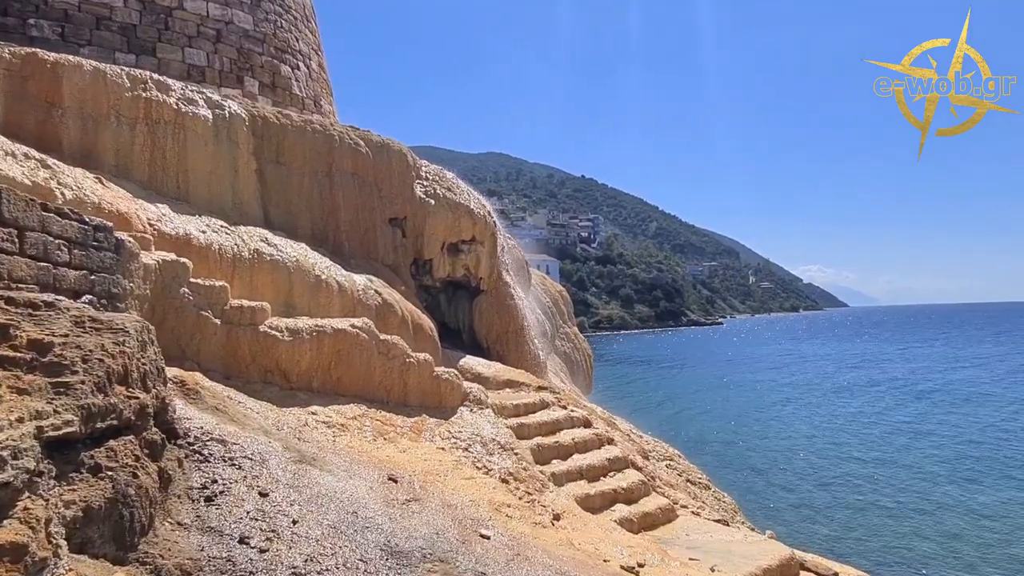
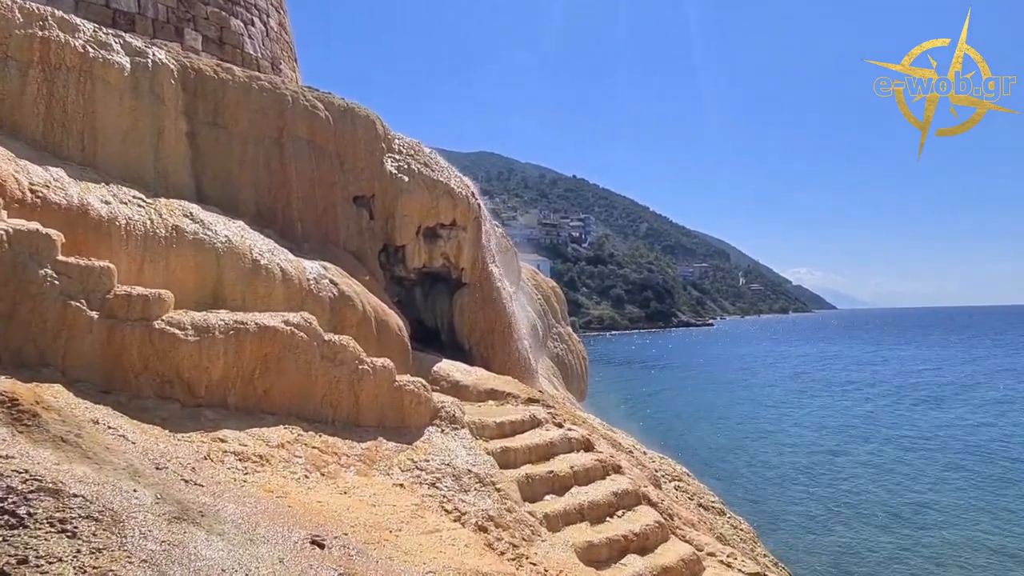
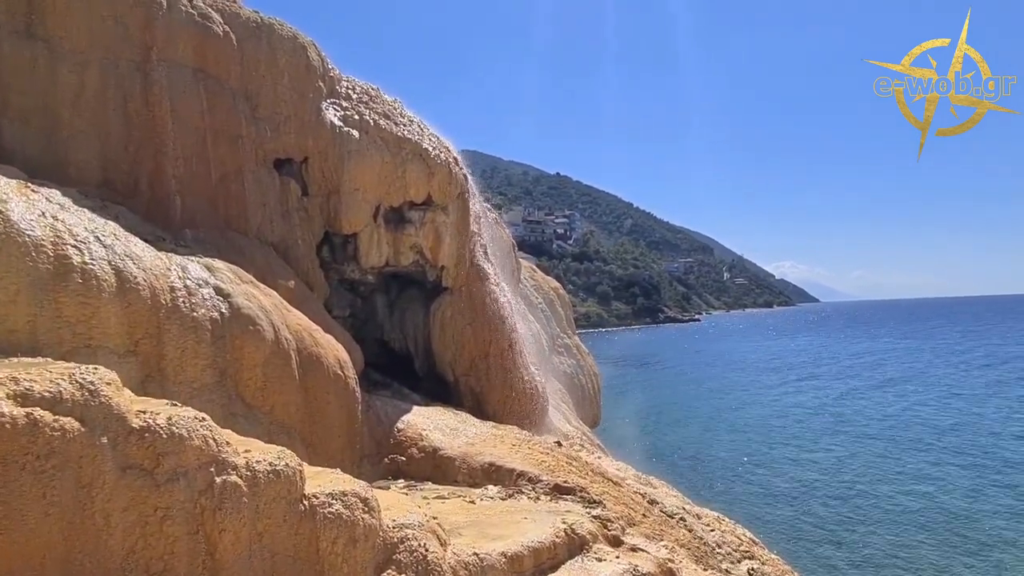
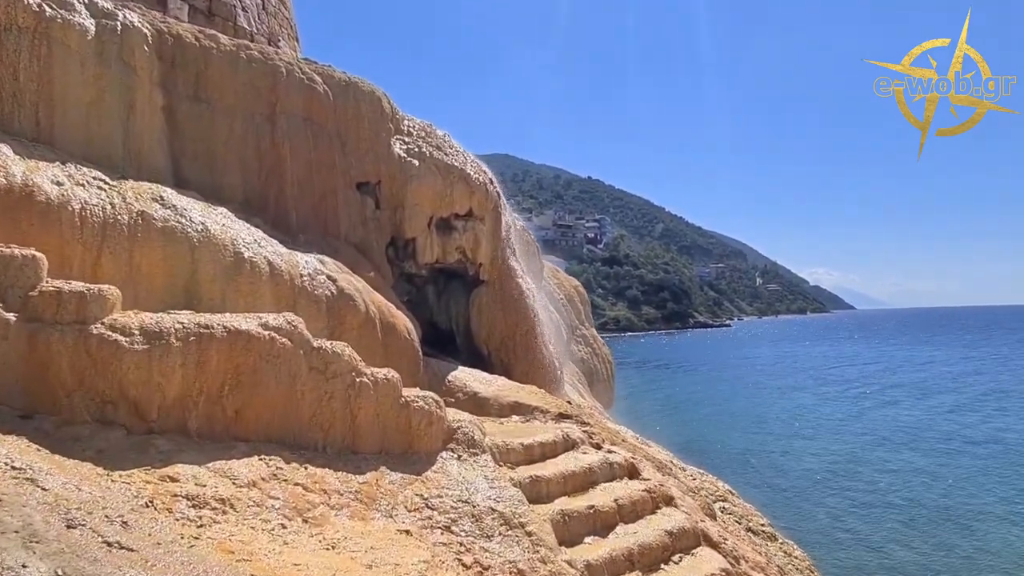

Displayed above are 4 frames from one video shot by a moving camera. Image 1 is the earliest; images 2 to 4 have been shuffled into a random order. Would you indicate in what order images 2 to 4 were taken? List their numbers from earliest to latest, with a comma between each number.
2, 4, 3
